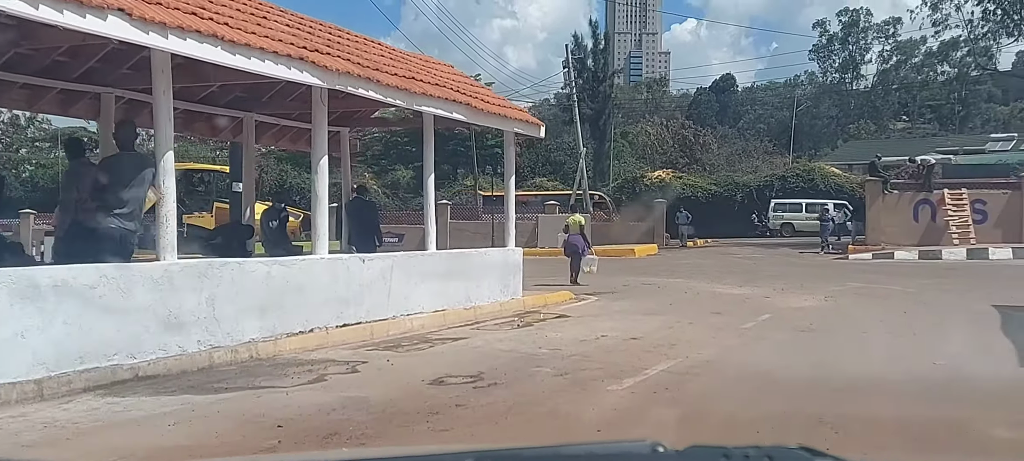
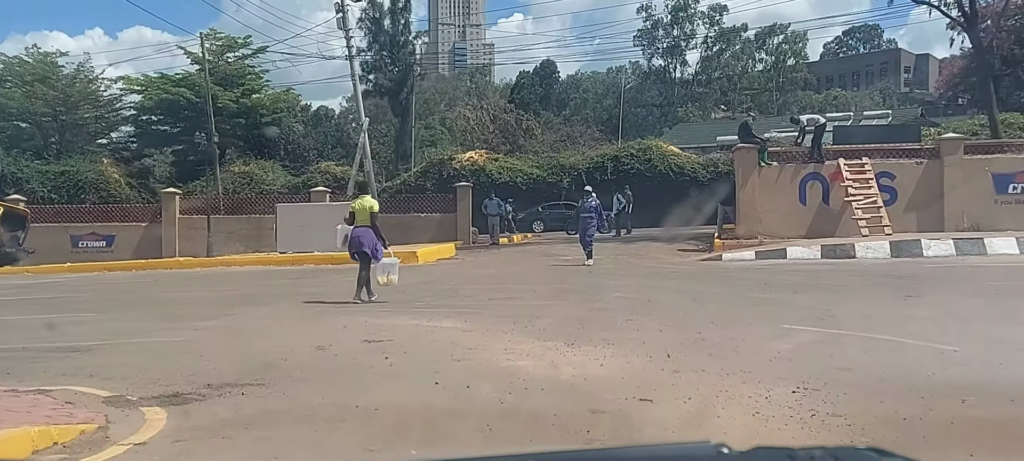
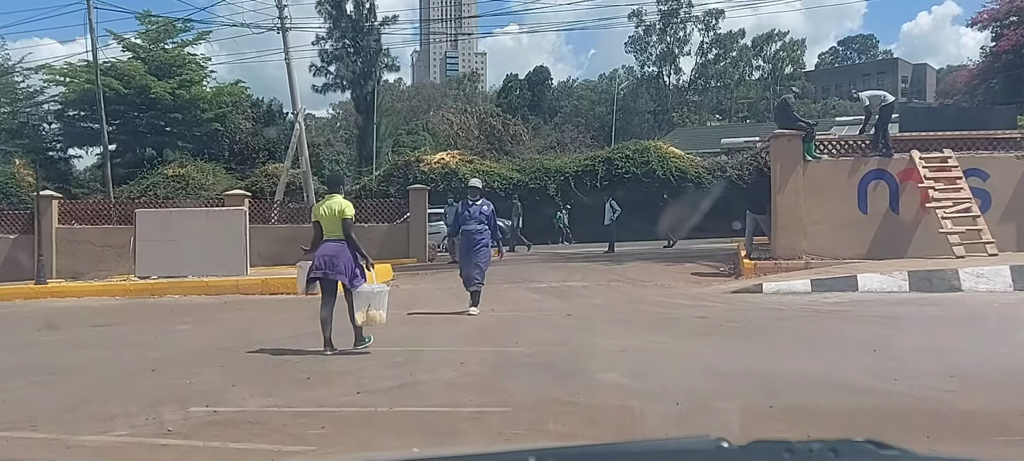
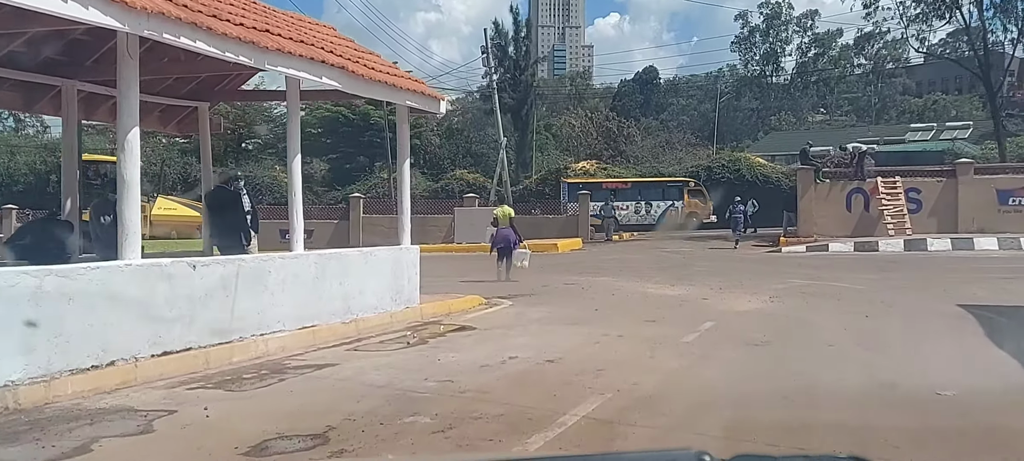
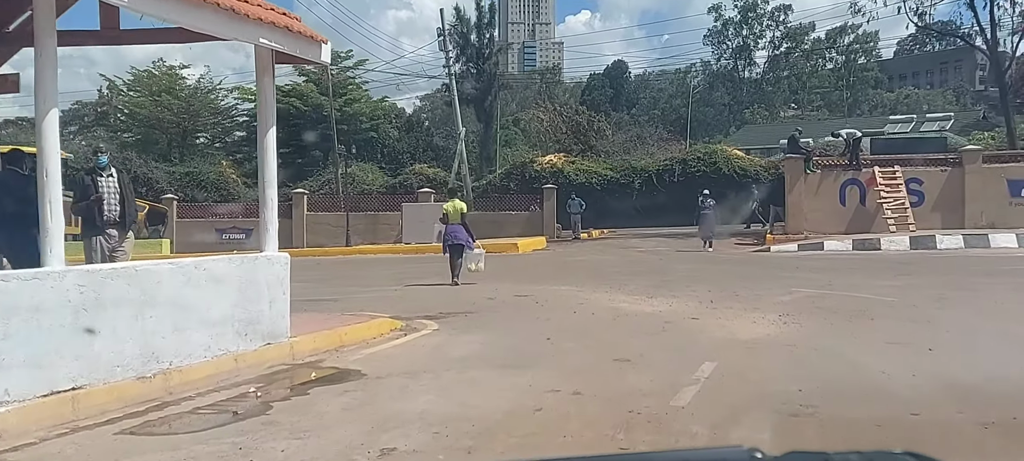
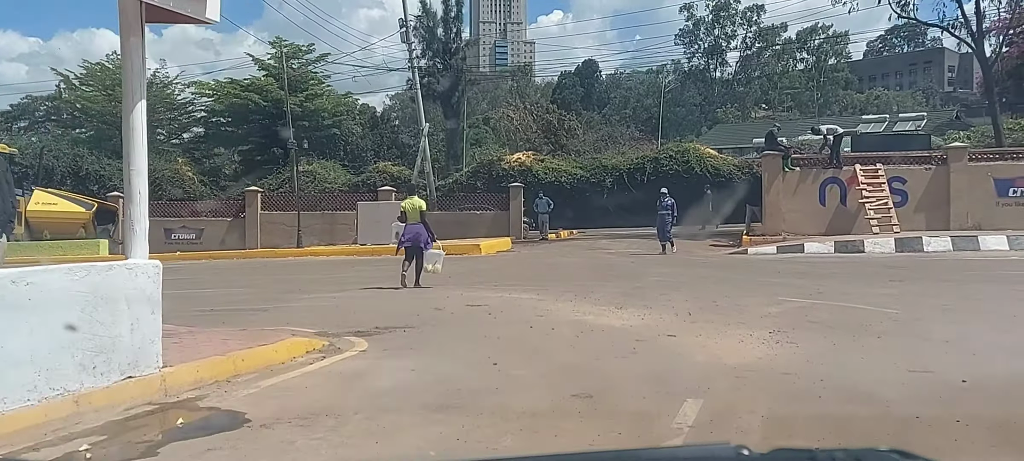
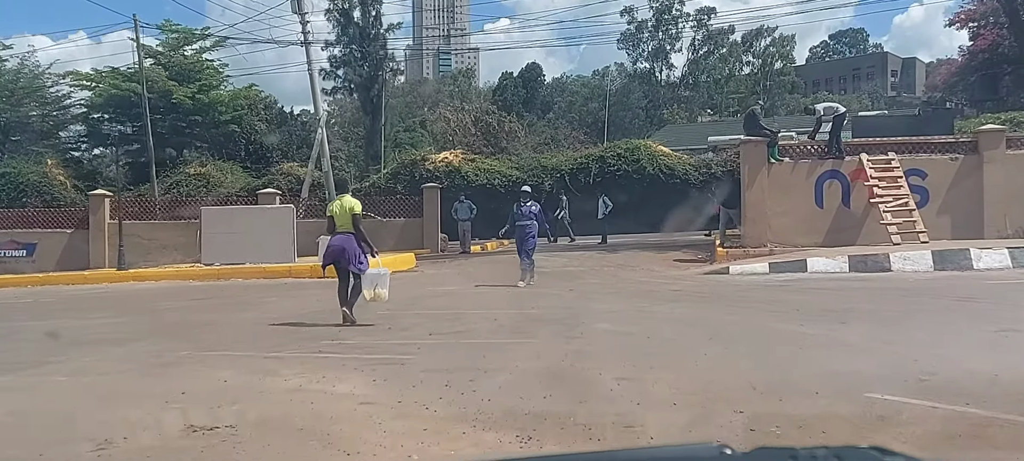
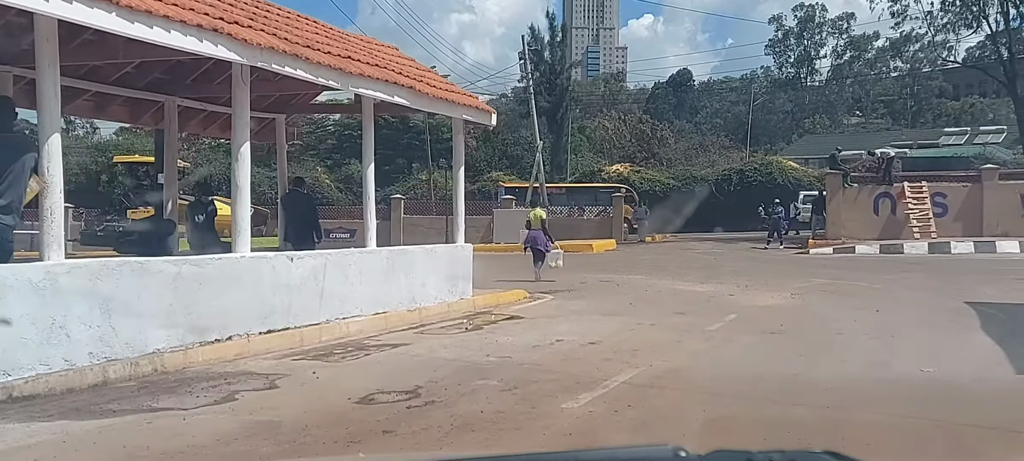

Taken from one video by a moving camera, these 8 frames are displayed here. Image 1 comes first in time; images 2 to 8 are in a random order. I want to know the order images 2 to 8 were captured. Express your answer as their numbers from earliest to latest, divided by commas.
8, 4, 5, 6, 2, 7, 3
